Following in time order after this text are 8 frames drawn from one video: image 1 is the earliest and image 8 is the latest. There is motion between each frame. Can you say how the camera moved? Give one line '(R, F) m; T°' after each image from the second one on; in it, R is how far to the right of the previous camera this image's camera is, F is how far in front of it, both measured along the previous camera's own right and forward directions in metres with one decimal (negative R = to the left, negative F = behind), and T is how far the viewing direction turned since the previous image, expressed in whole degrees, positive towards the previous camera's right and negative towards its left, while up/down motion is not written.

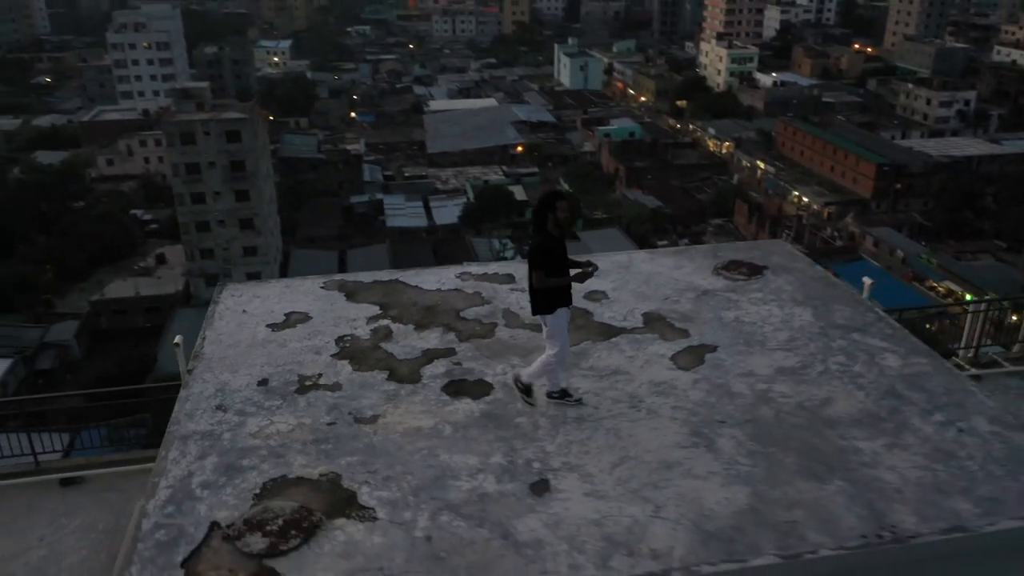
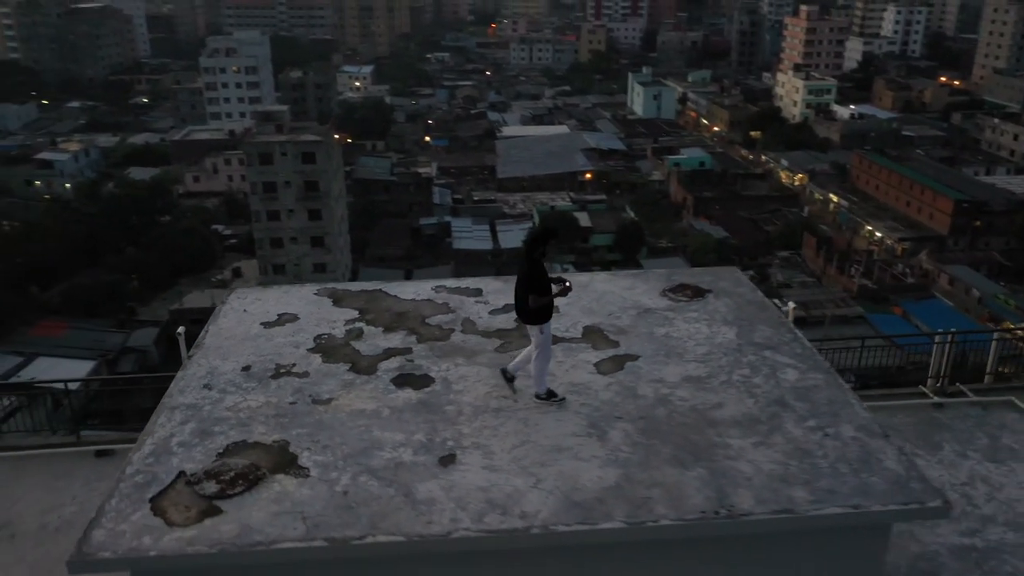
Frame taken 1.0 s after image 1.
(+0.3, -0.3) m; -5°
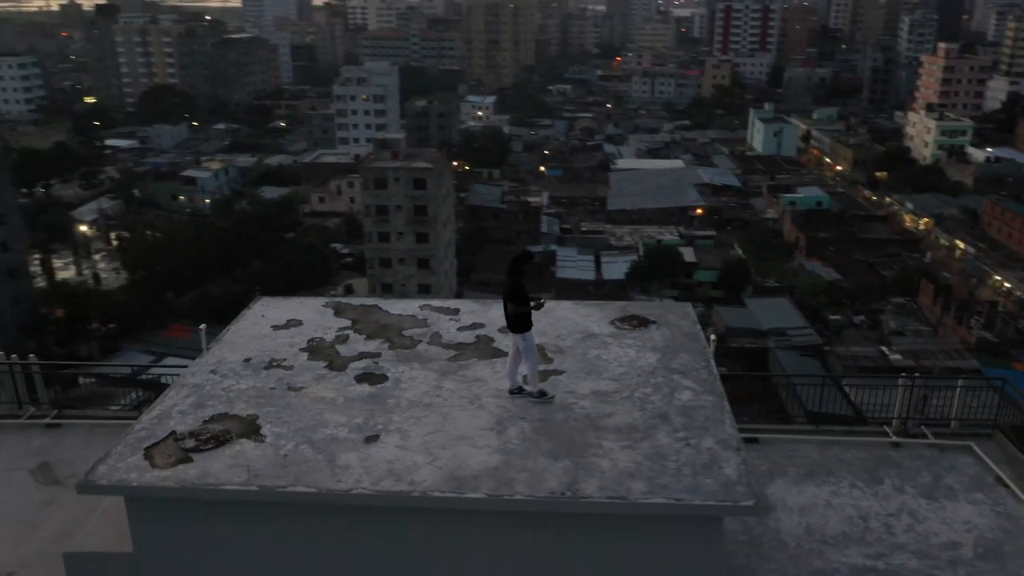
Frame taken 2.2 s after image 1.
(+0.5, -0.4) m; -8°
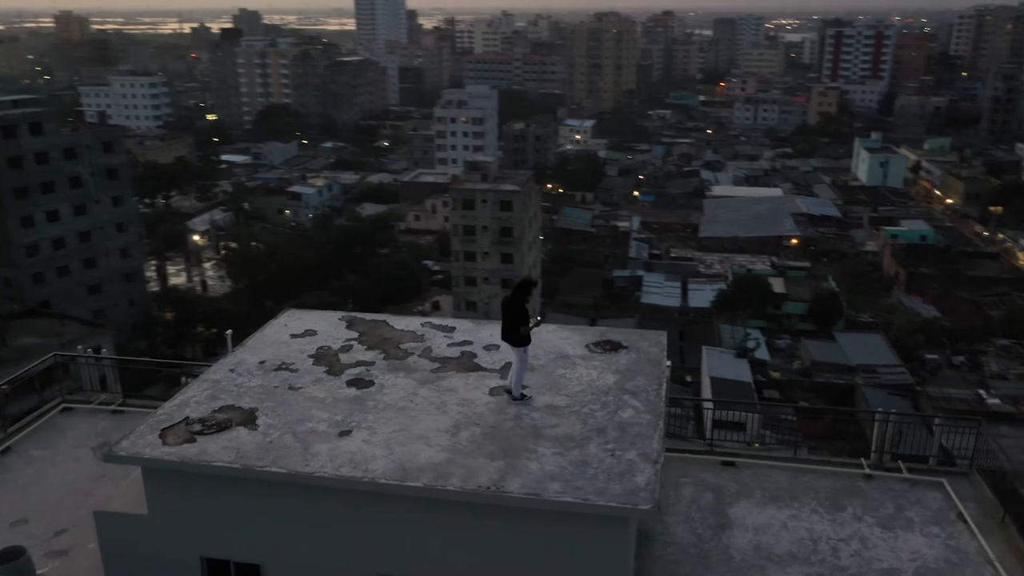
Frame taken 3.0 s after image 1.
(+0.4, -0.3) m; -7°
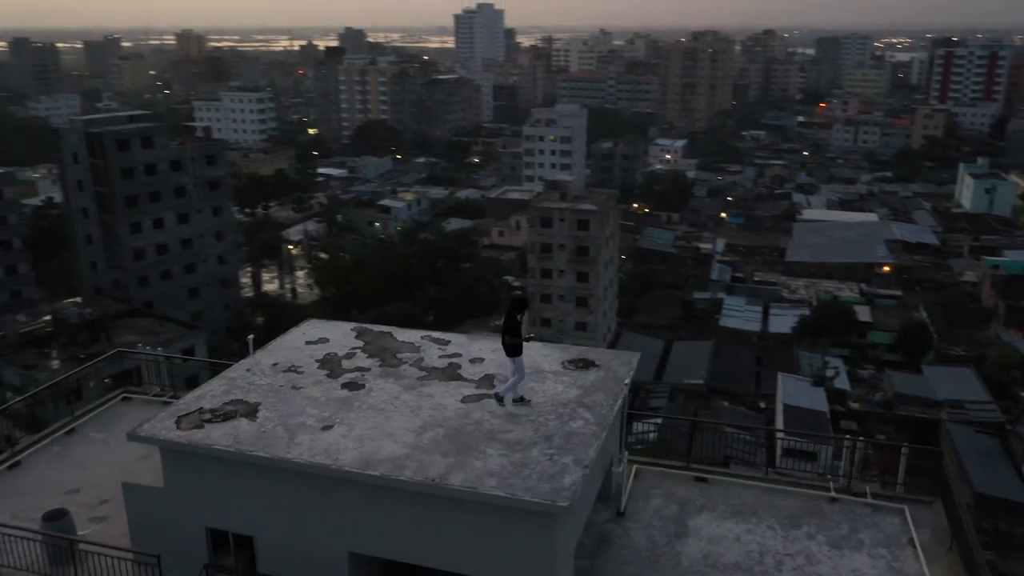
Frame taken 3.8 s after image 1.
(+0.5, -0.3) m; -6°
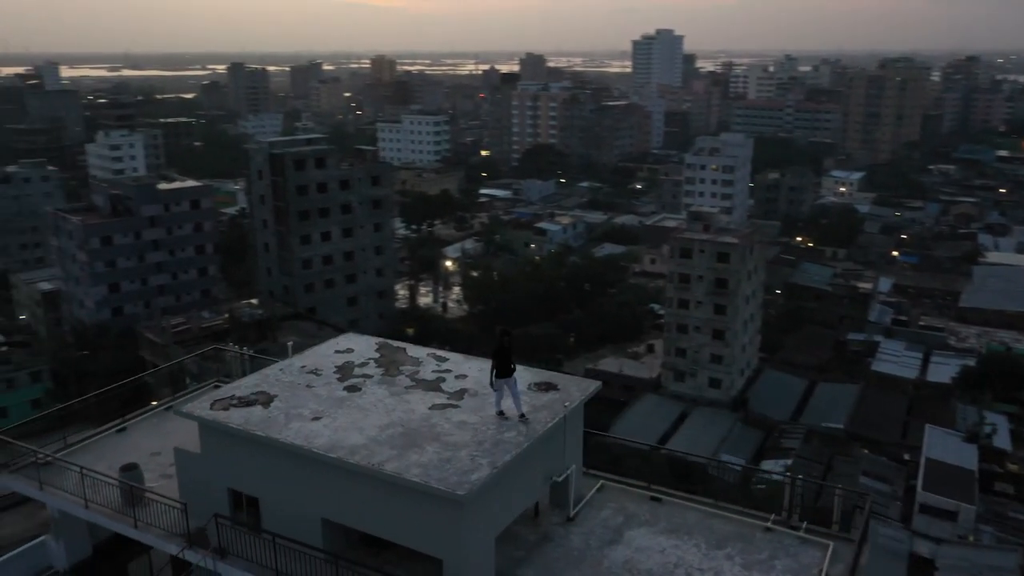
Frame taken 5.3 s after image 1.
(+1.0, -0.6) m; -12°
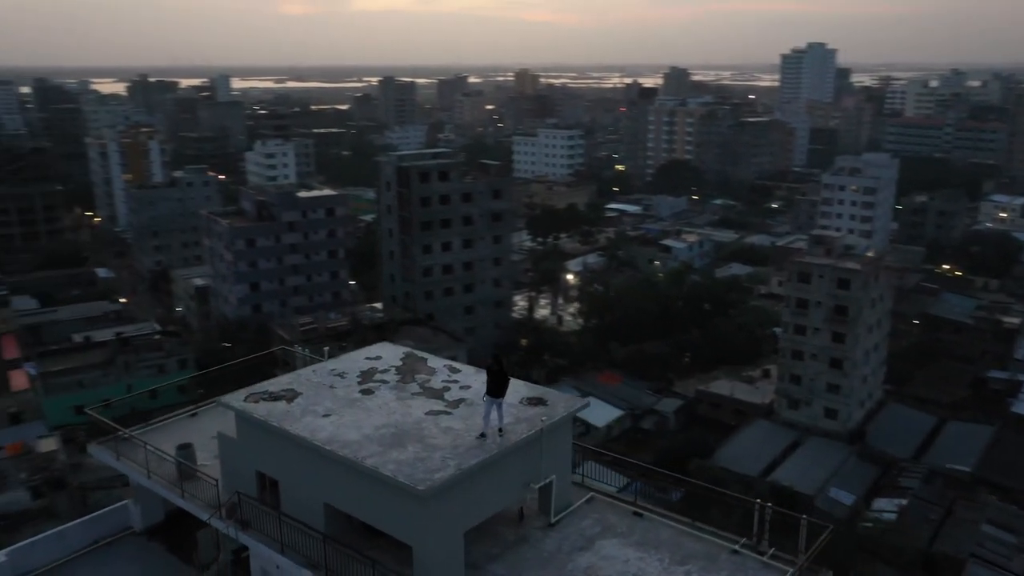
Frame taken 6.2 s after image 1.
(+0.8, -0.4) m; -9°
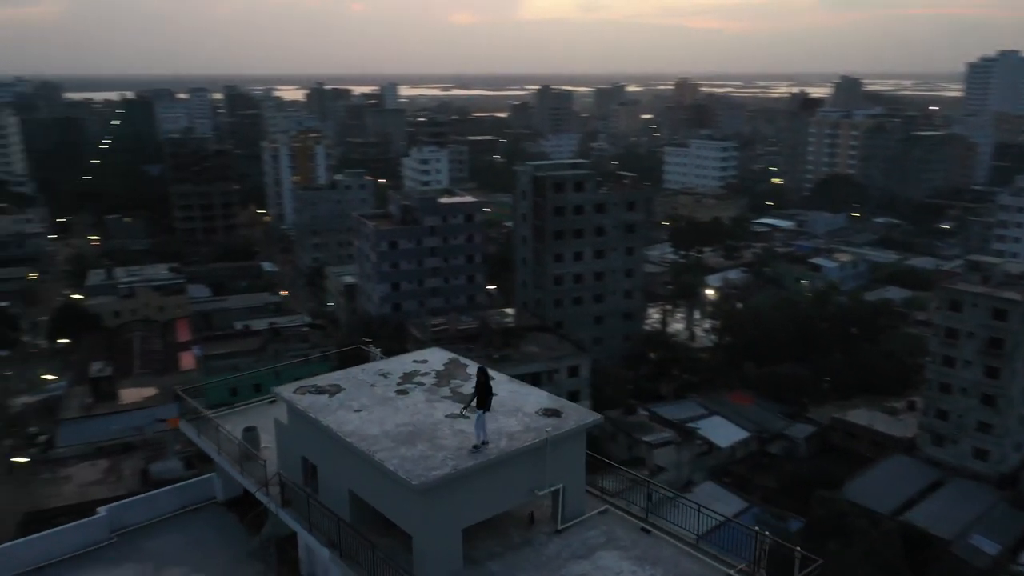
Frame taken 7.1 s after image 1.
(+0.8, -0.2) m; -11°
